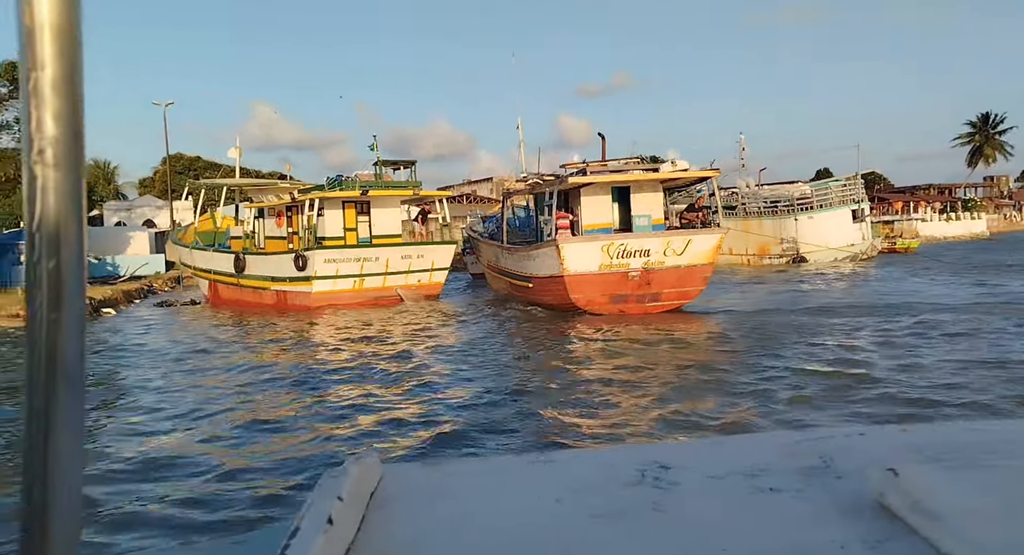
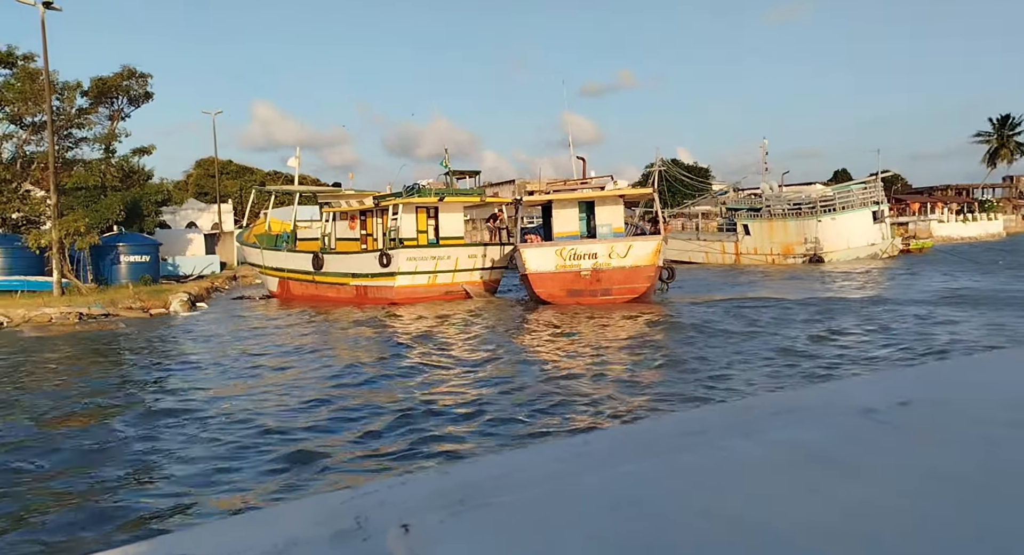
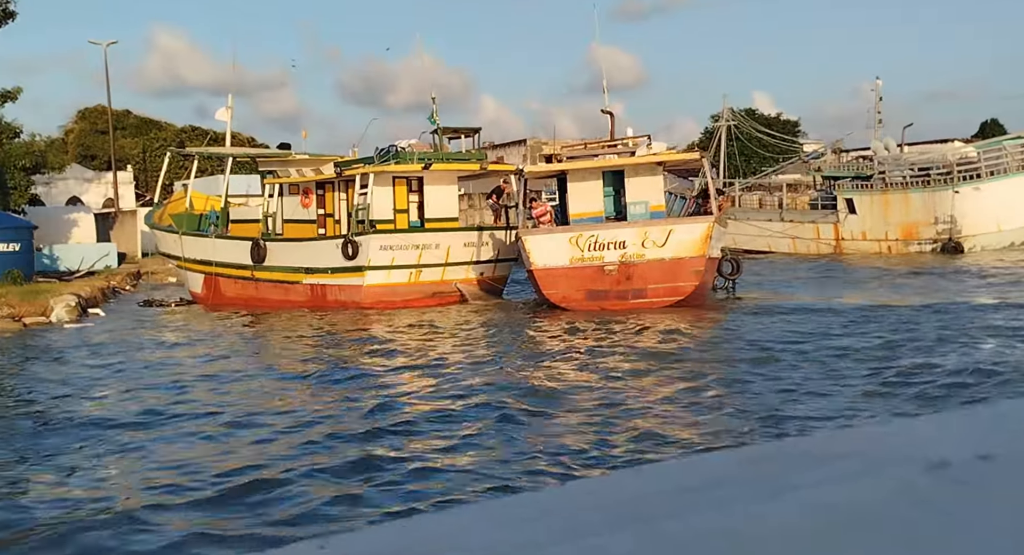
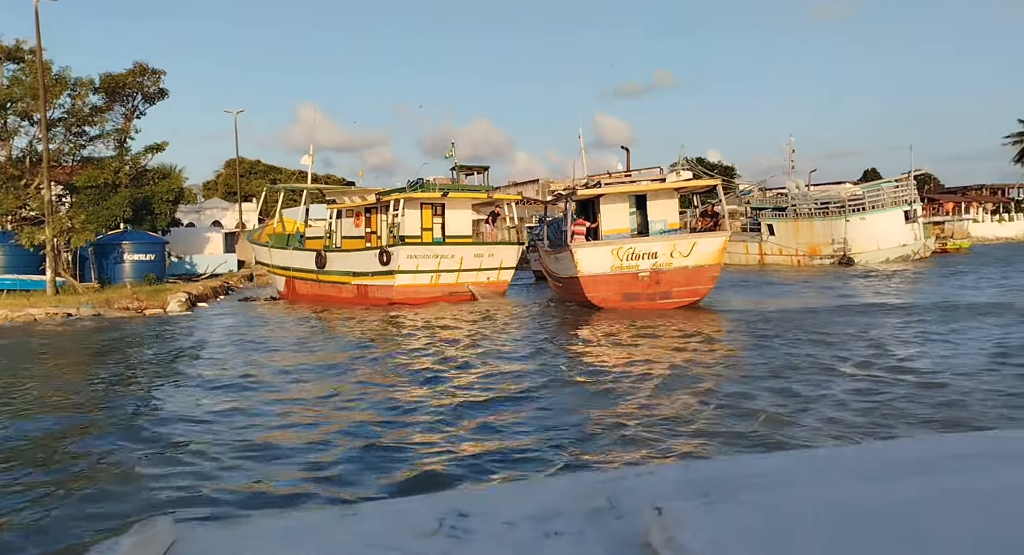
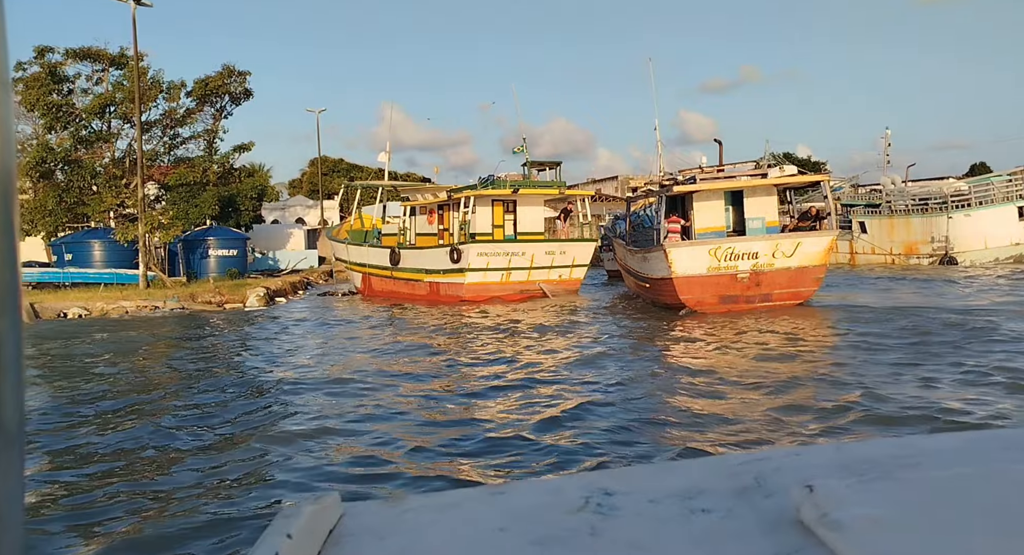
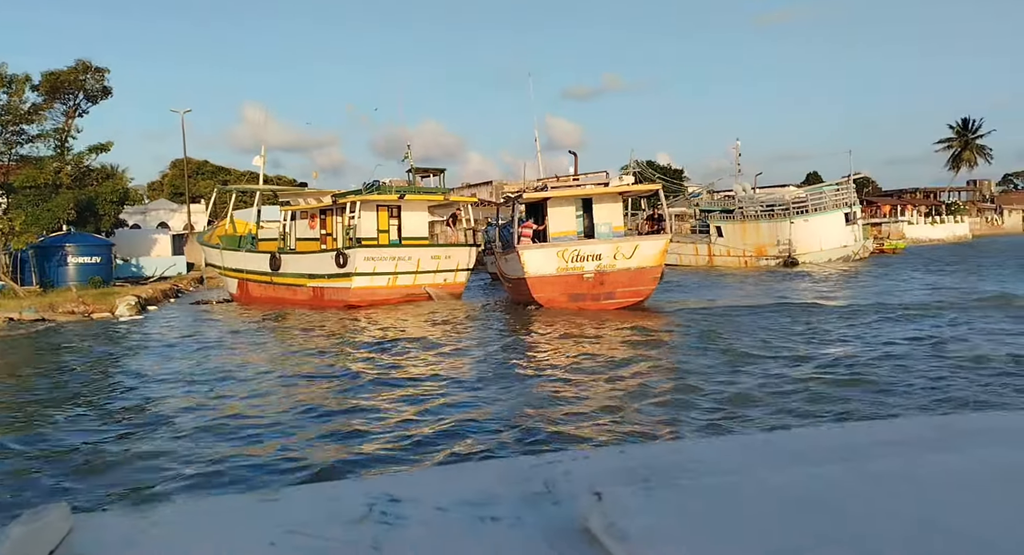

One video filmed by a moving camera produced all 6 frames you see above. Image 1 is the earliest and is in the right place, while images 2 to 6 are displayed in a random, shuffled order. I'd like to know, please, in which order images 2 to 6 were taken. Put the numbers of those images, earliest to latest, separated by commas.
5, 4, 6, 2, 3
